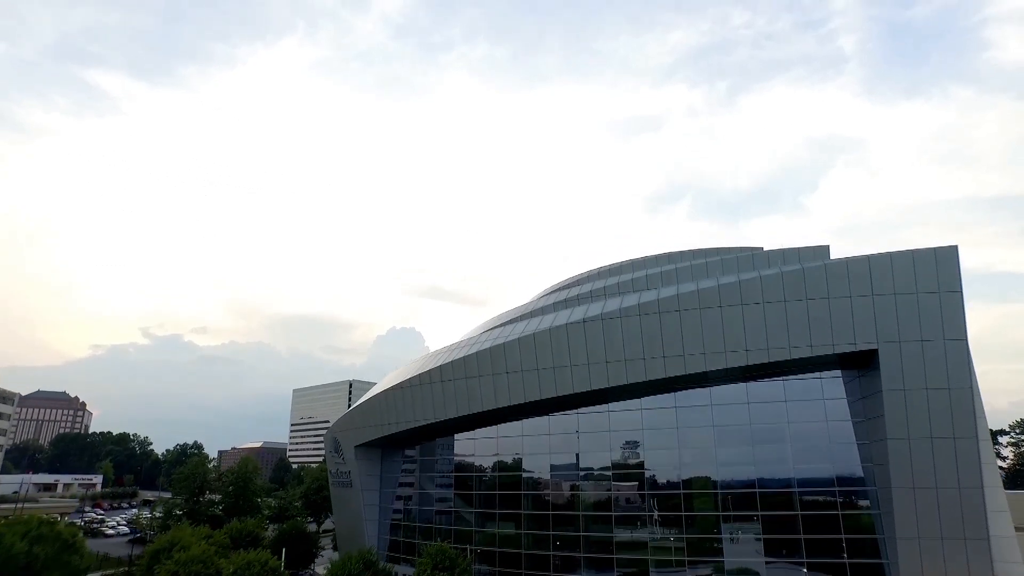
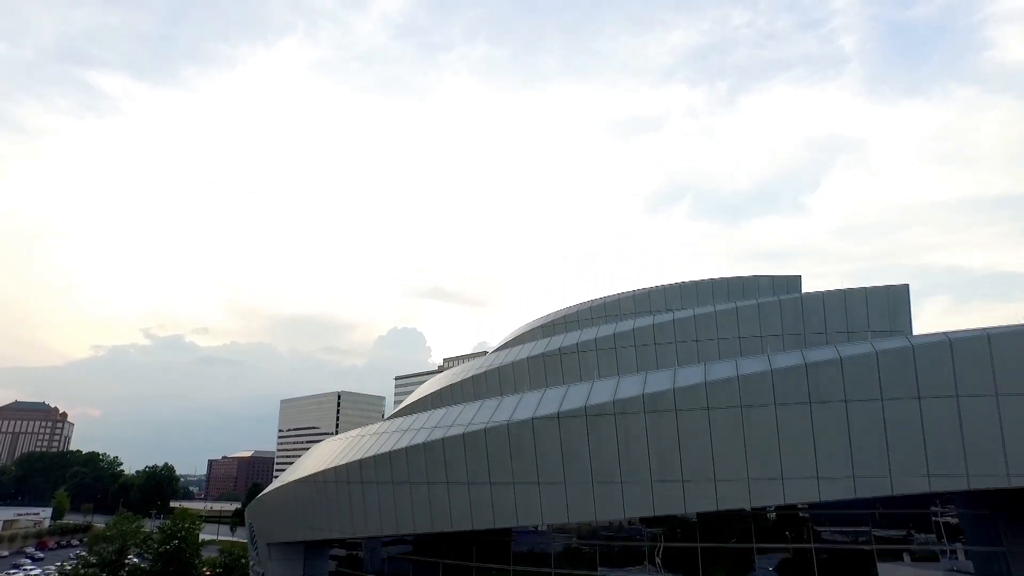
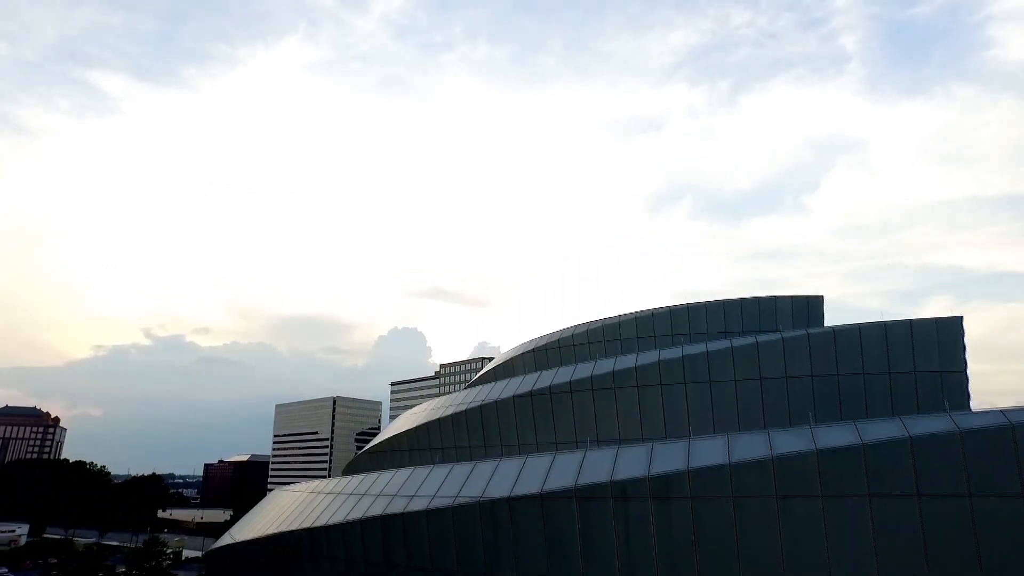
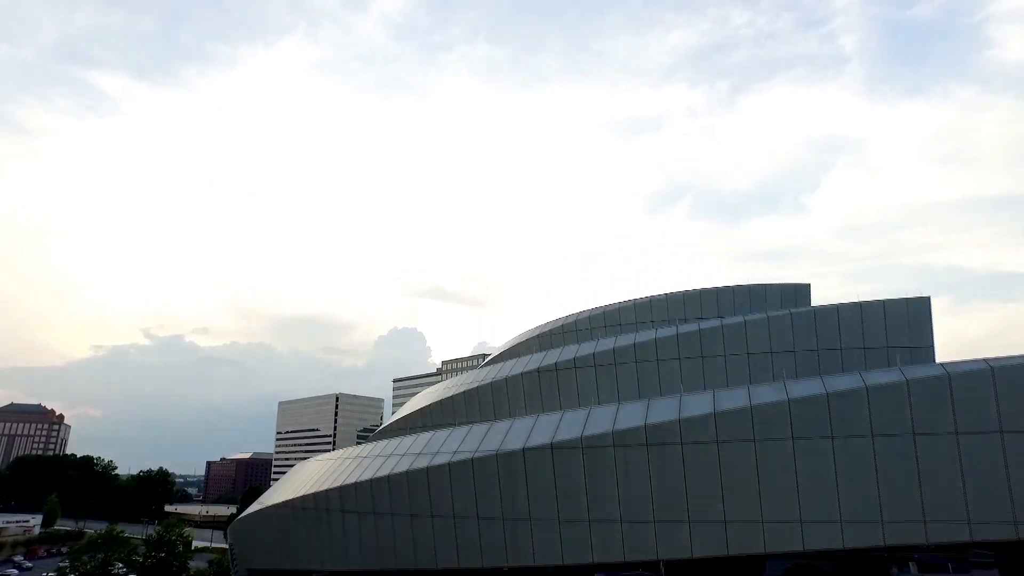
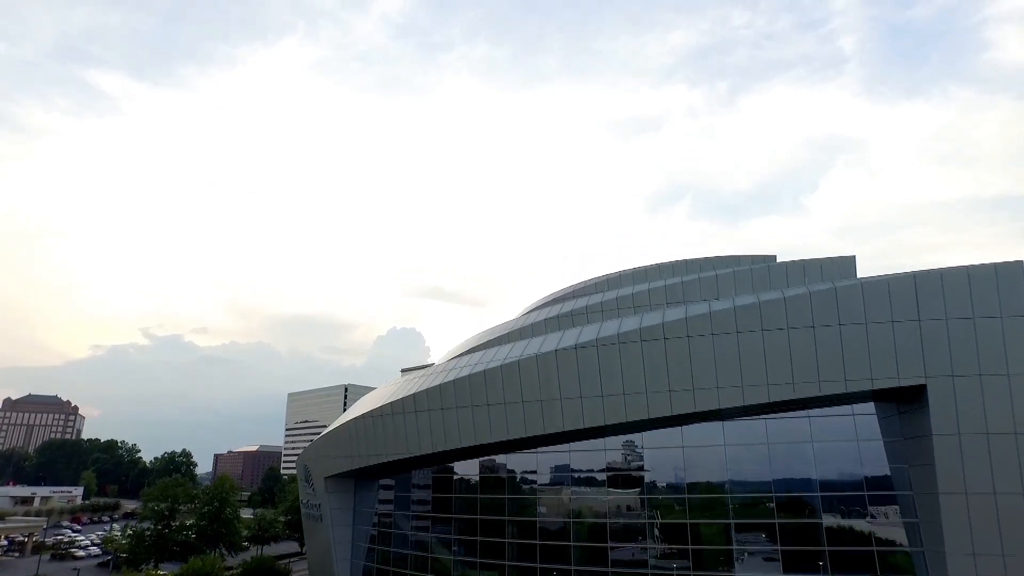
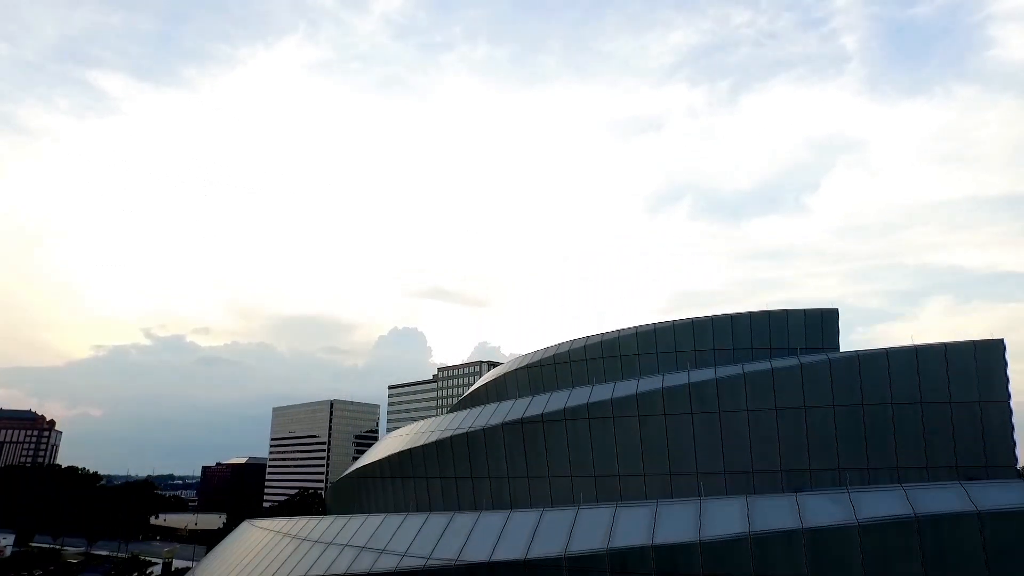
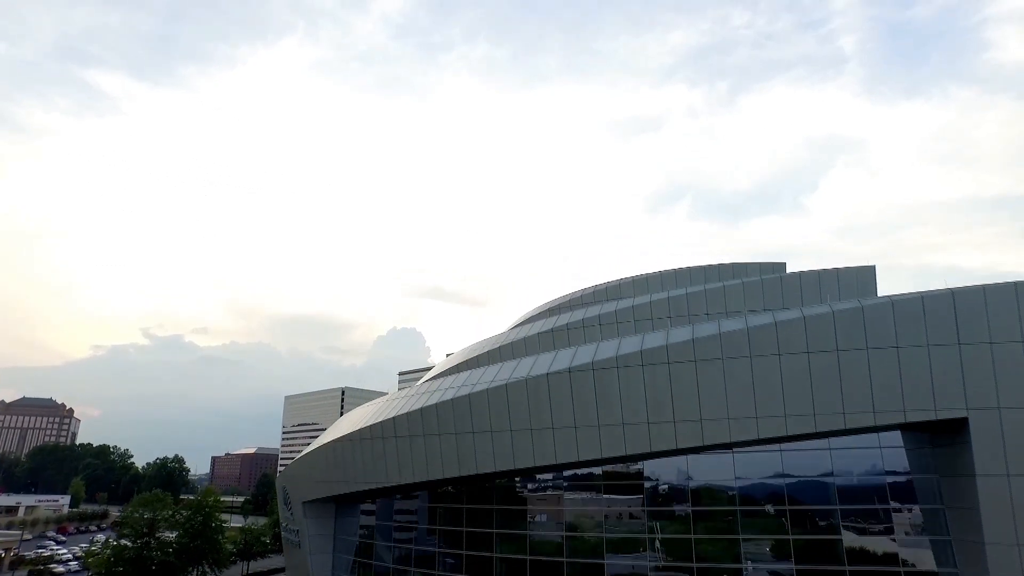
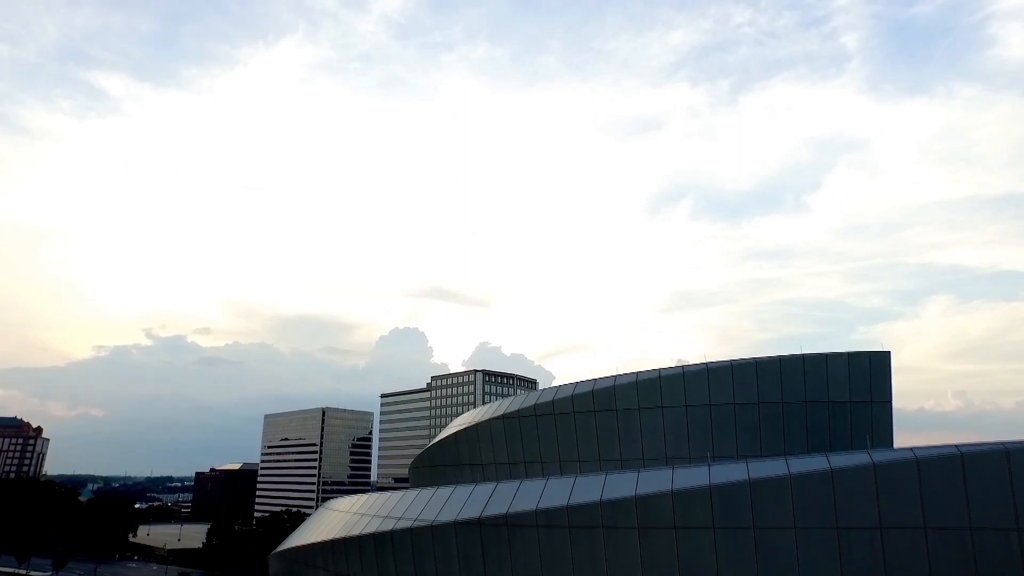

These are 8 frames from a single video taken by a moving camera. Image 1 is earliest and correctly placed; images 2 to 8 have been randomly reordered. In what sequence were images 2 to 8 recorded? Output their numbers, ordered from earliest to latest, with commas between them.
5, 7, 2, 4, 3, 6, 8
